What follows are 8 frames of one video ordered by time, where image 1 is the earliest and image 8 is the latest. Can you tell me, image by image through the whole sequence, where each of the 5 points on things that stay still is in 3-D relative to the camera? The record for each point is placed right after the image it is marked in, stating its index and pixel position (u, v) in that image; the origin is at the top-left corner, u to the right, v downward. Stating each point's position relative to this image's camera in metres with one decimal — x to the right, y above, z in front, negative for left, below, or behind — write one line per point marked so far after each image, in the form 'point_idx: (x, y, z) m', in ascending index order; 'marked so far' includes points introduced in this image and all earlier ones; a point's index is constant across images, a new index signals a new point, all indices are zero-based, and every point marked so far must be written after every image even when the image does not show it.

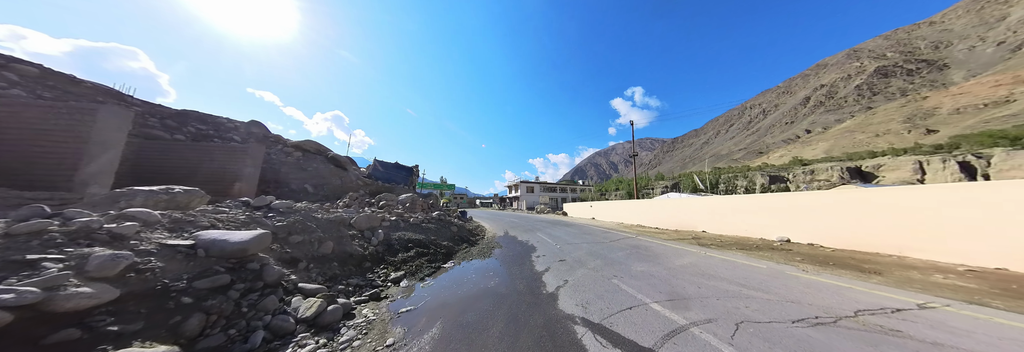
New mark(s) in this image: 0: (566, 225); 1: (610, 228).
0: (+3.9, -3.5, +14.0) m
1: (+6.2, -3.2, +12.1) m
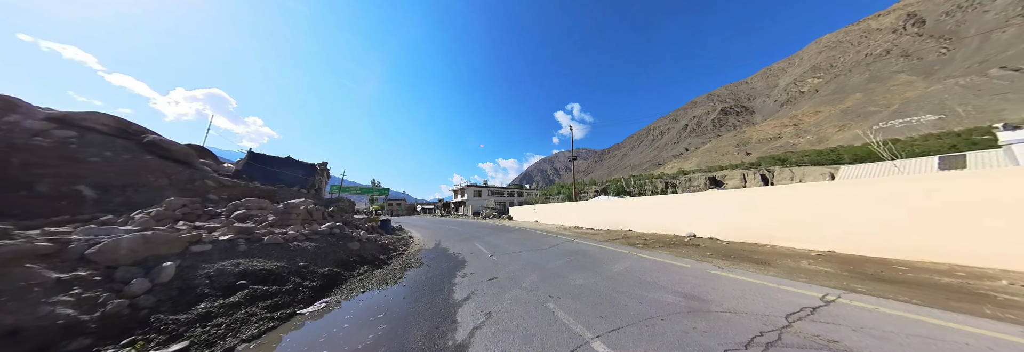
0: (-0.2, -3.7, +13.2) m
1: (+2.5, -3.4, +11.9) m
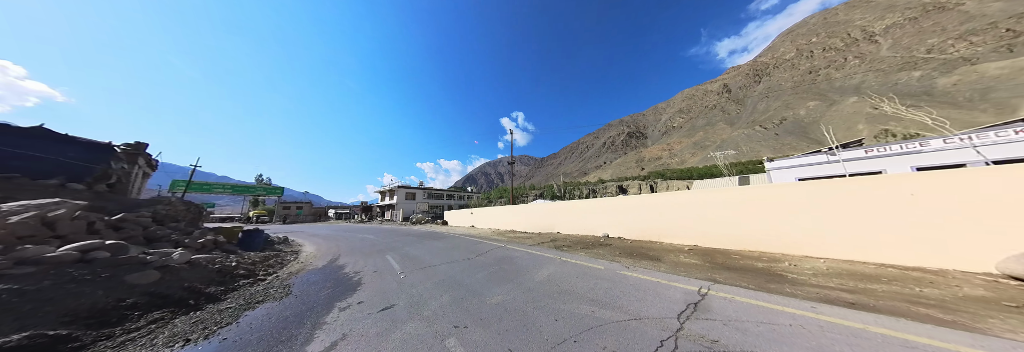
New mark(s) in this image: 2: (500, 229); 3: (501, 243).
0: (-4.5, -3.7, +11.8) m
1: (-1.5, -3.5, +11.3) m
2: (-1.6, -4.9, +17.7) m
3: (-0.5, -3.0, +8.8) m
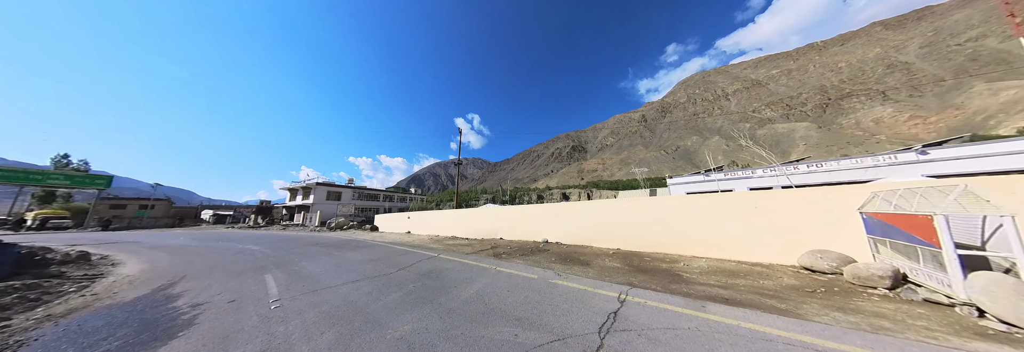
0: (-7.7, -3.5, +9.7) m
1: (-4.7, -3.5, +10.0) m
2: (-6.4, -5.0, +16.2) m
3: (-3.1, -3.0, +7.9) m
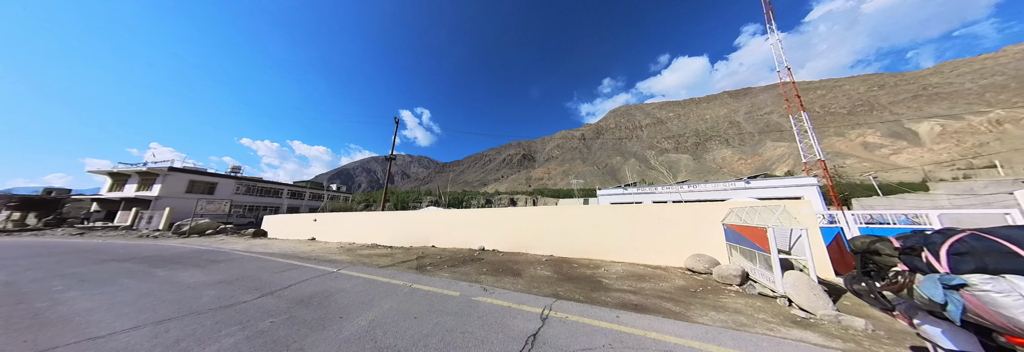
0: (-10.4, -2.9, +6.8) m
1: (-7.6, -3.2, +7.8) m
2: (-10.9, -4.6, +13.3) m
3: (-5.5, -2.8, +6.2) m
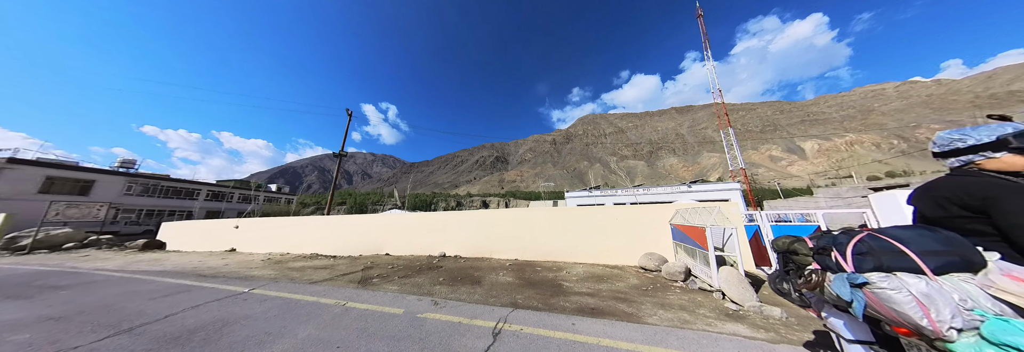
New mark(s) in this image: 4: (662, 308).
0: (-11.6, -2.8, +4.9) m
1: (-8.9, -3.1, +6.3) m
2: (-13.0, -4.5, +11.3) m
3: (-6.6, -2.7, +5.0) m
4: (+2.6, -2.3, +3.4) m
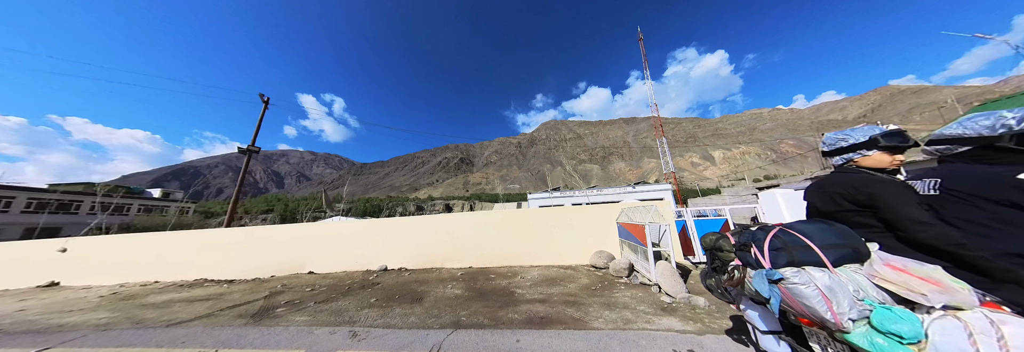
0: (-12.6, -2.8, +2.4) m
1: (-10.2, -3.1, +4.2) m
2: (-15.1, -4.5, +8.4) m
3: (-7.6, -2.7, +3.4) m
4: (+1.7, -2.3, +3.4) m
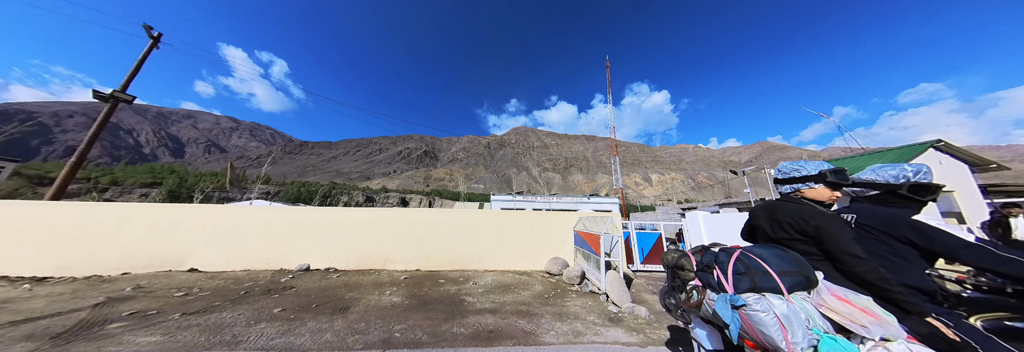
0: (-13.0, -1.3, -0.2) m
1: (-11.0, -1.8, +2.1) m
2: (-16.7, -2.7, +5.3) m
3: (-8.3, -1.8, +1.7) m
4: (+0.8, -2.4, +3.3) m
